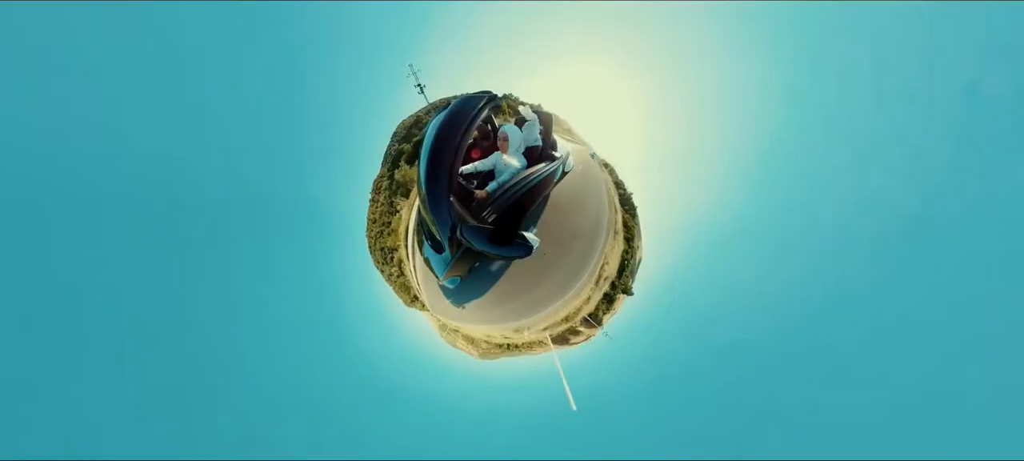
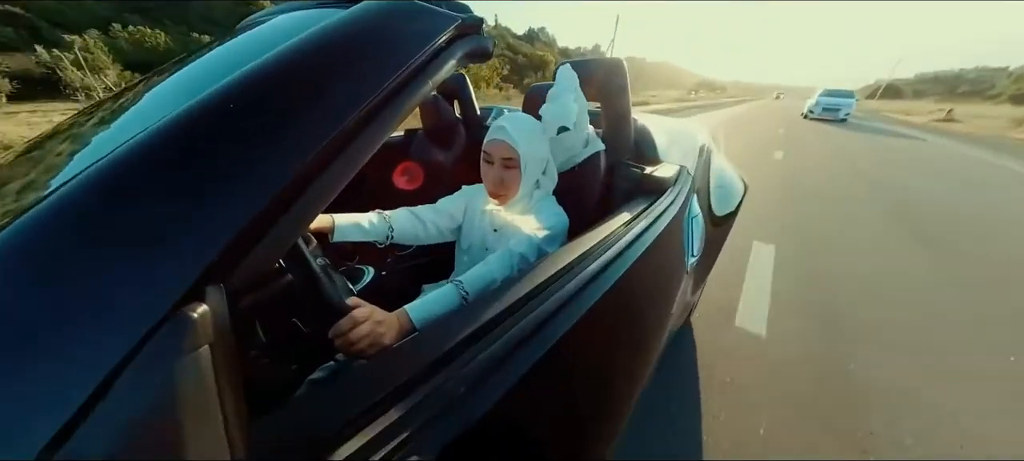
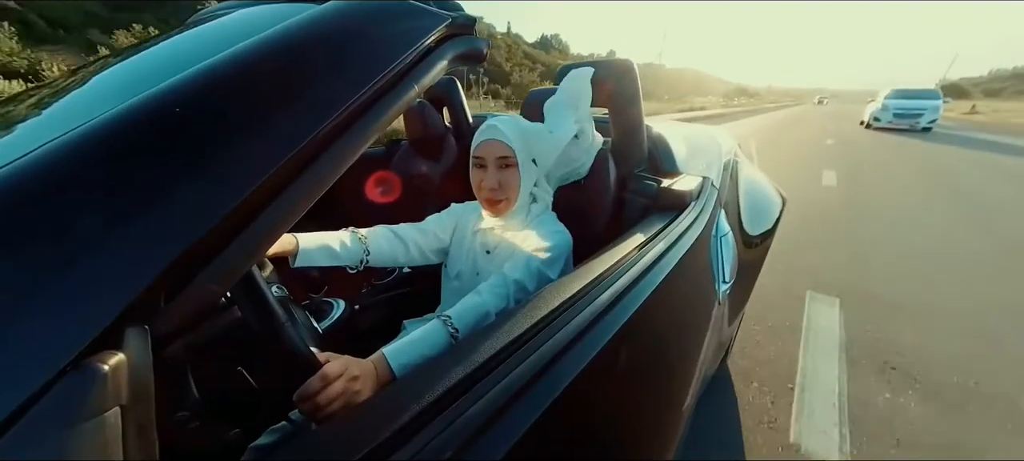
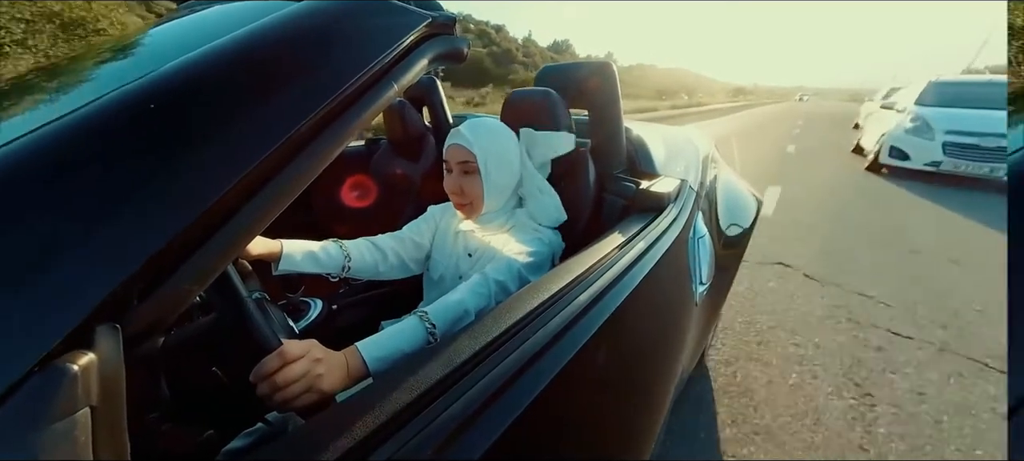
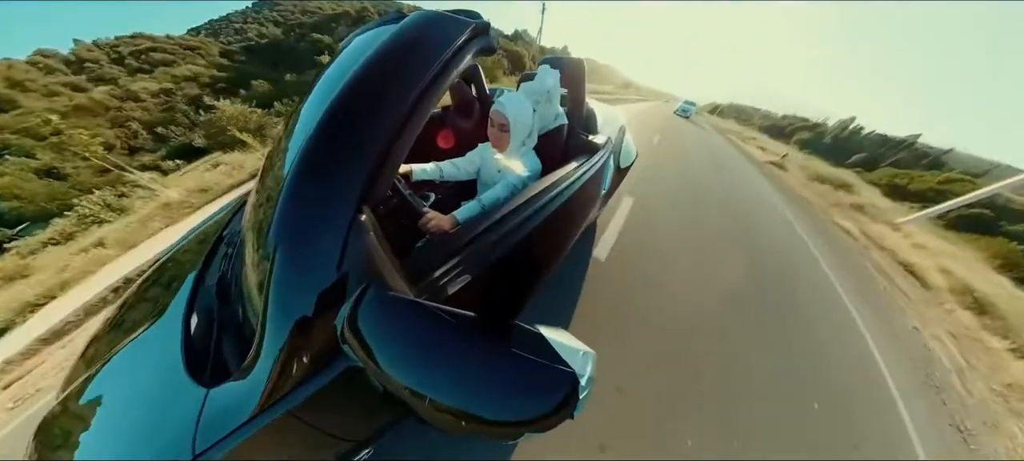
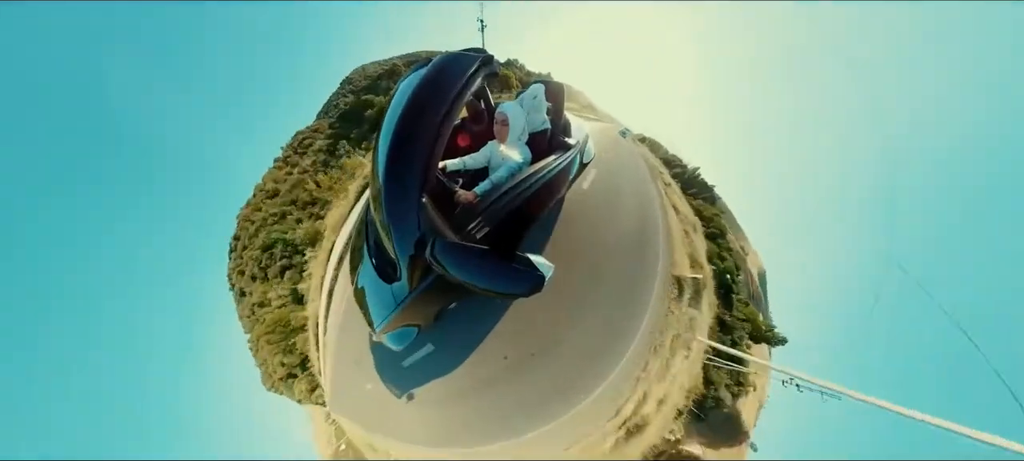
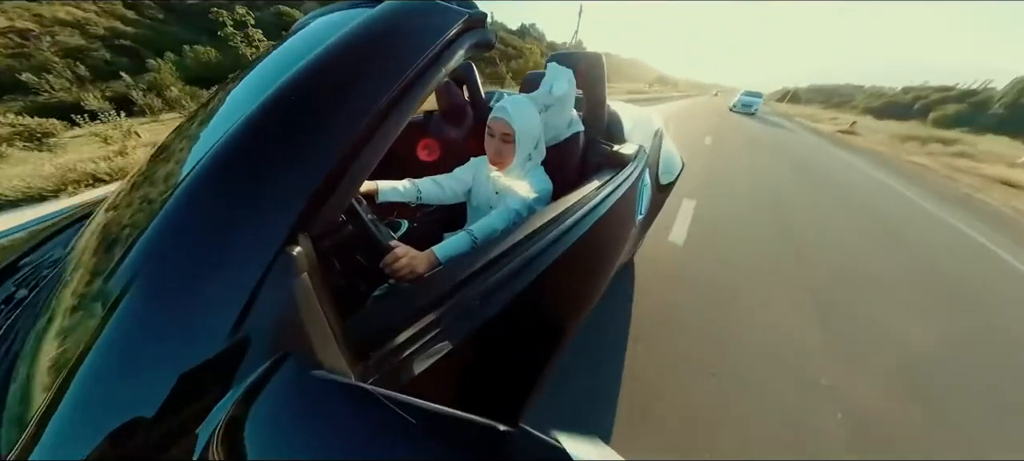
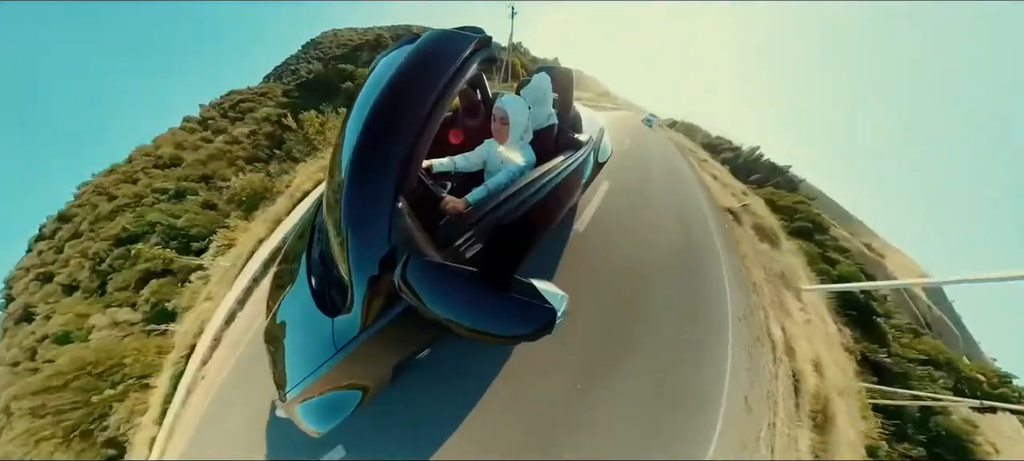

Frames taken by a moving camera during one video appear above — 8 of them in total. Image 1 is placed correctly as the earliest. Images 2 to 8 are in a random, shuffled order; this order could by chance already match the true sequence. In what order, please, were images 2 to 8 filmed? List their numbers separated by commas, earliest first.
6, 8, 5, 7, 2, 3, 4
